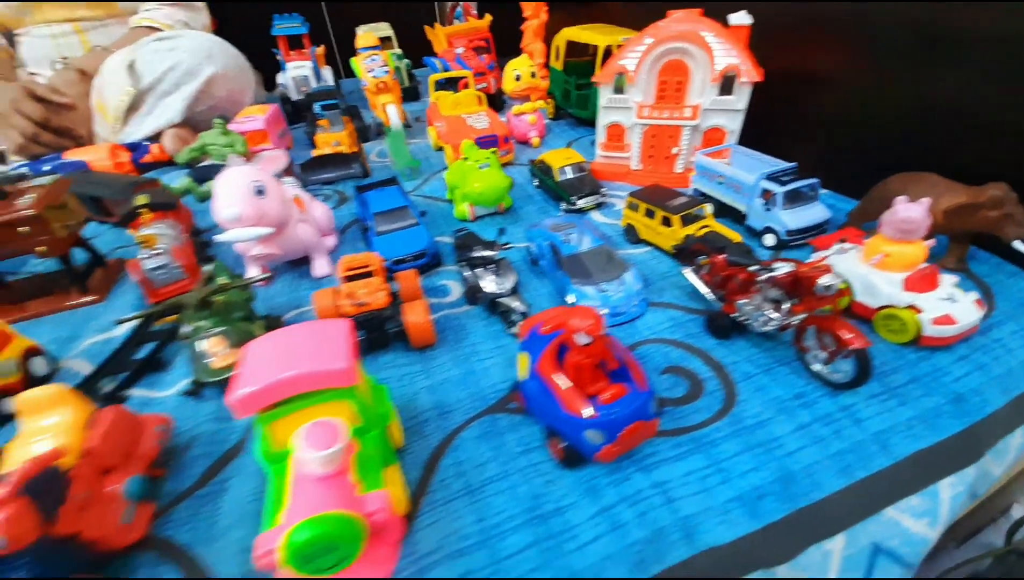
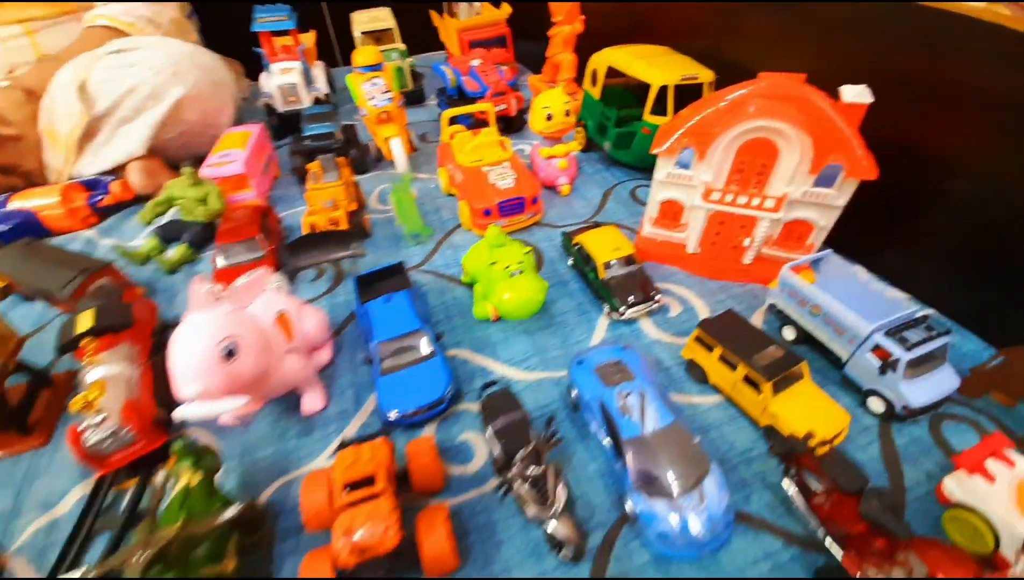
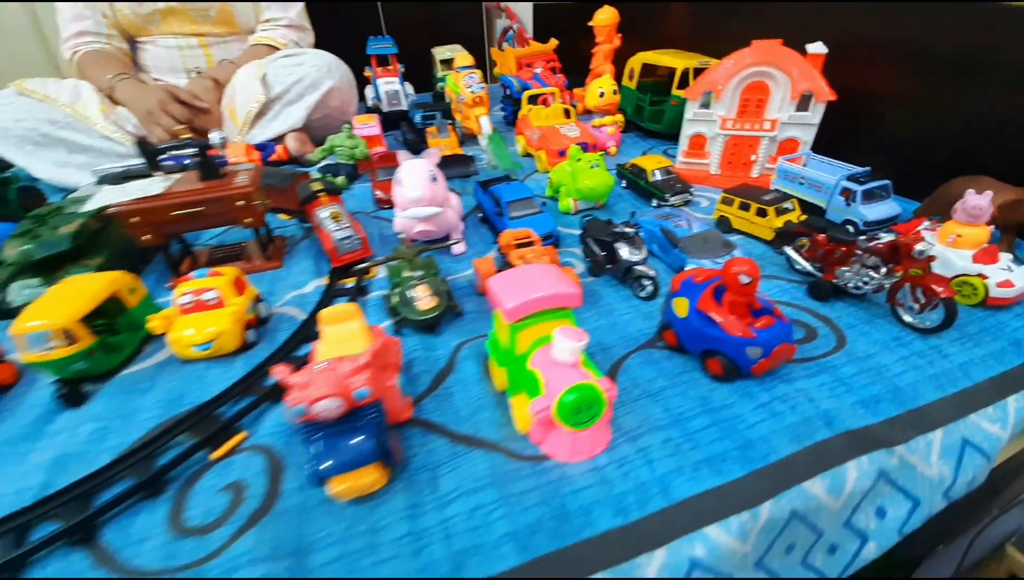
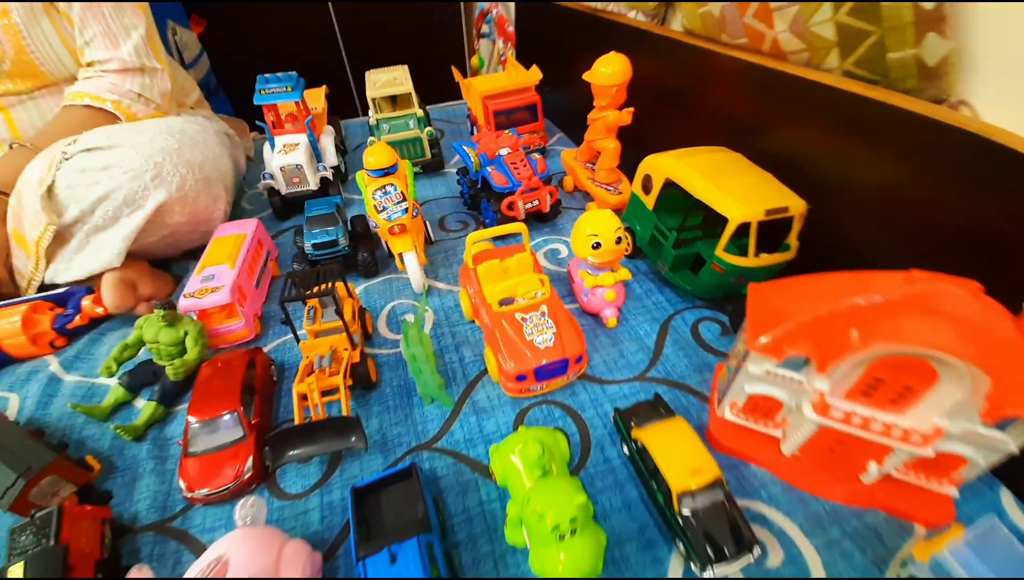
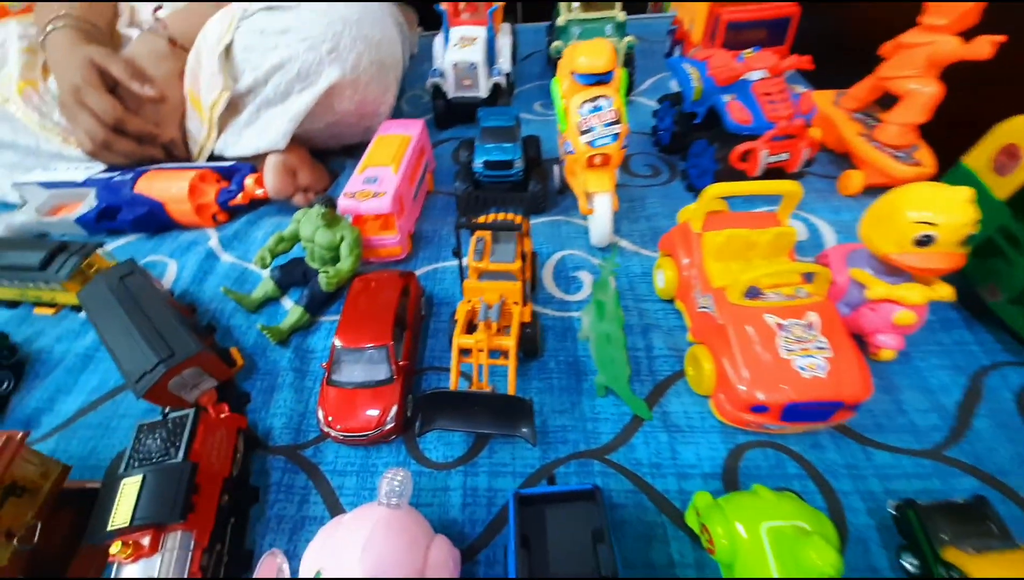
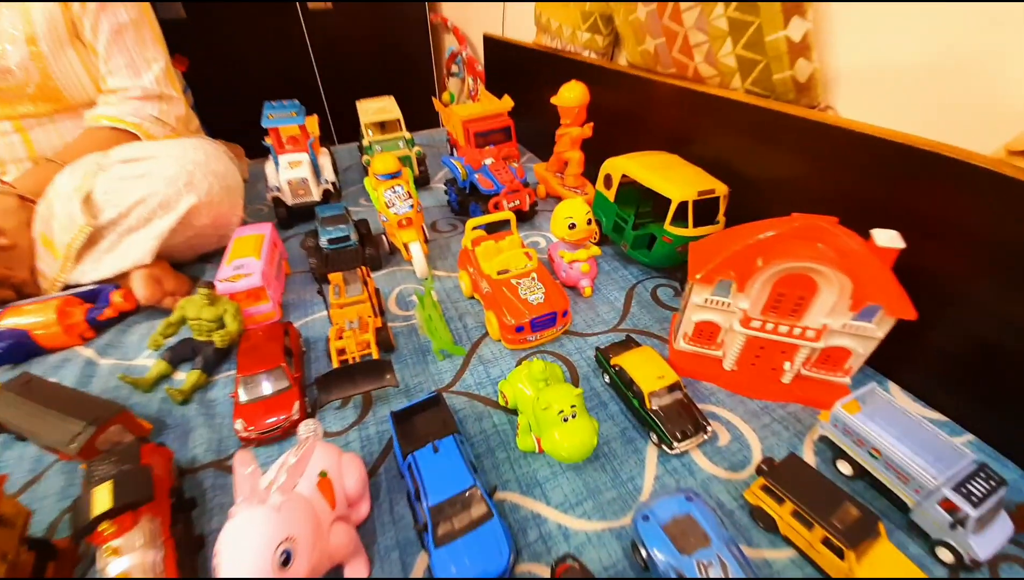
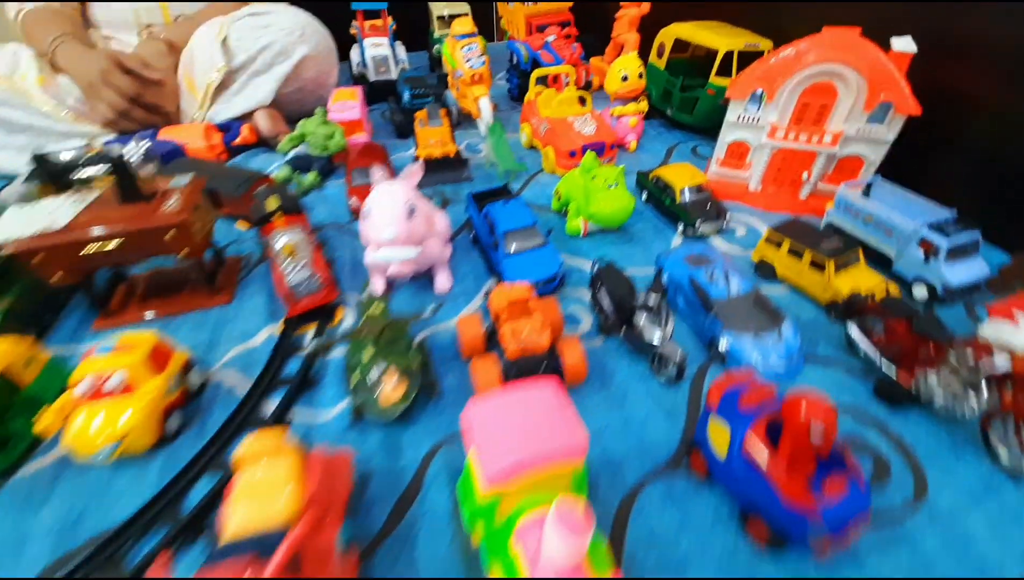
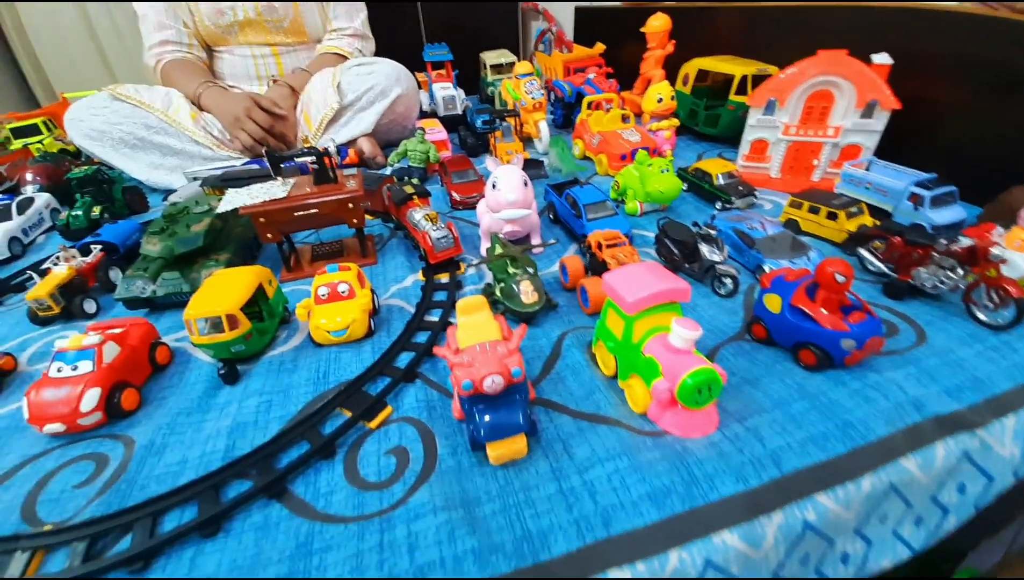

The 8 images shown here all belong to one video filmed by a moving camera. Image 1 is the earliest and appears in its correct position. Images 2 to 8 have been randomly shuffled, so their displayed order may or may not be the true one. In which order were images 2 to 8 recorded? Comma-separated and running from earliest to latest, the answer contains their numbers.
3, 8, 7, 2, 6, 4, 5
